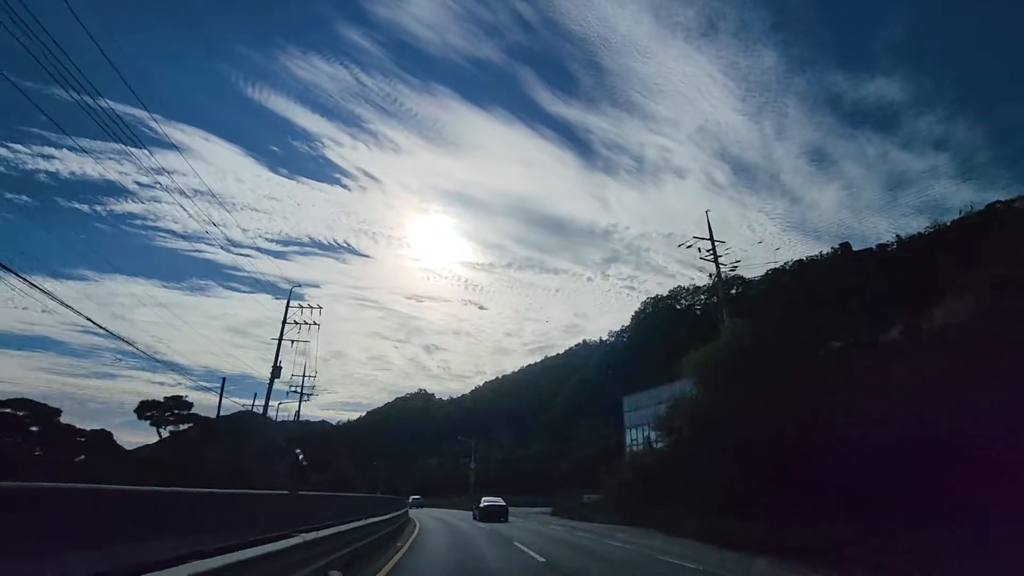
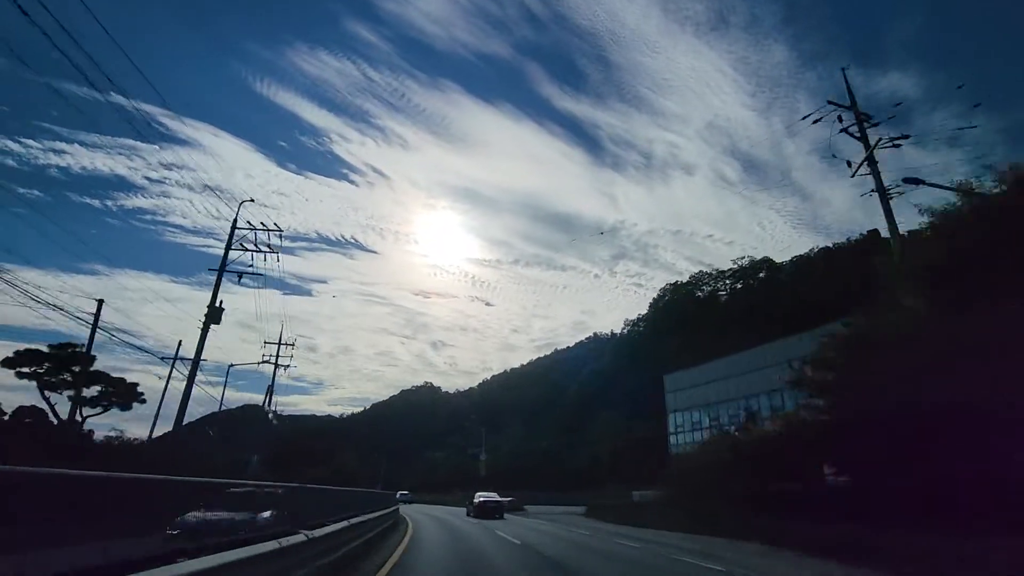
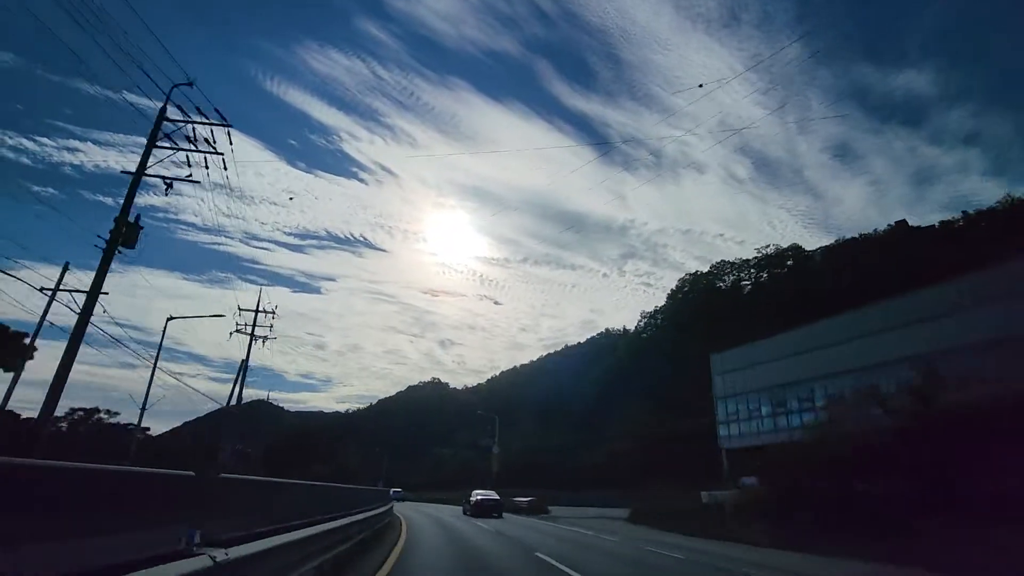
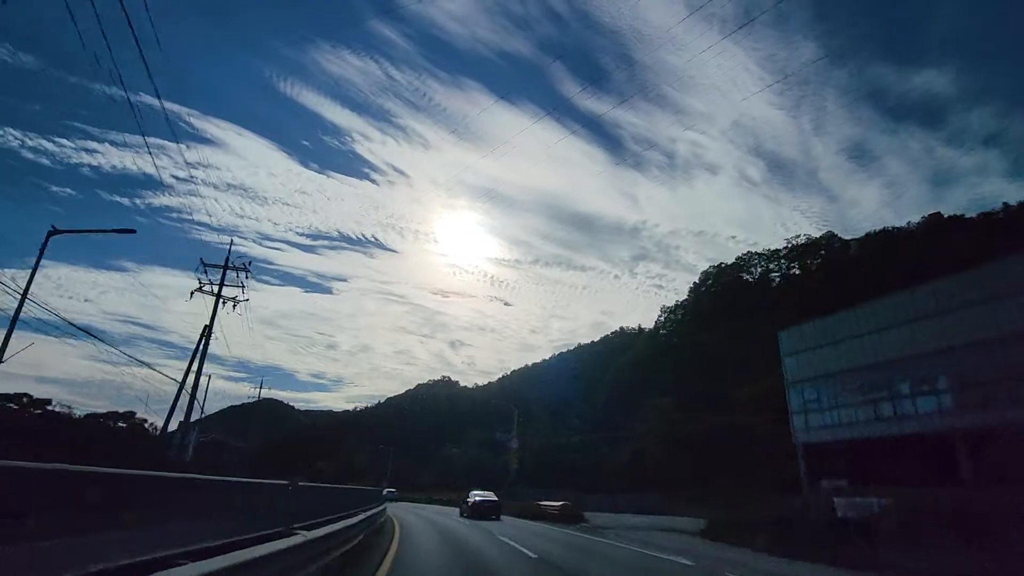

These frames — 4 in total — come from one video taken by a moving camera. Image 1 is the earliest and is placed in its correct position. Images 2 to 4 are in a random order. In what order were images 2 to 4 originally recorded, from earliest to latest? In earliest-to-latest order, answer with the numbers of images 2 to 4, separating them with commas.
2, 3, 4
